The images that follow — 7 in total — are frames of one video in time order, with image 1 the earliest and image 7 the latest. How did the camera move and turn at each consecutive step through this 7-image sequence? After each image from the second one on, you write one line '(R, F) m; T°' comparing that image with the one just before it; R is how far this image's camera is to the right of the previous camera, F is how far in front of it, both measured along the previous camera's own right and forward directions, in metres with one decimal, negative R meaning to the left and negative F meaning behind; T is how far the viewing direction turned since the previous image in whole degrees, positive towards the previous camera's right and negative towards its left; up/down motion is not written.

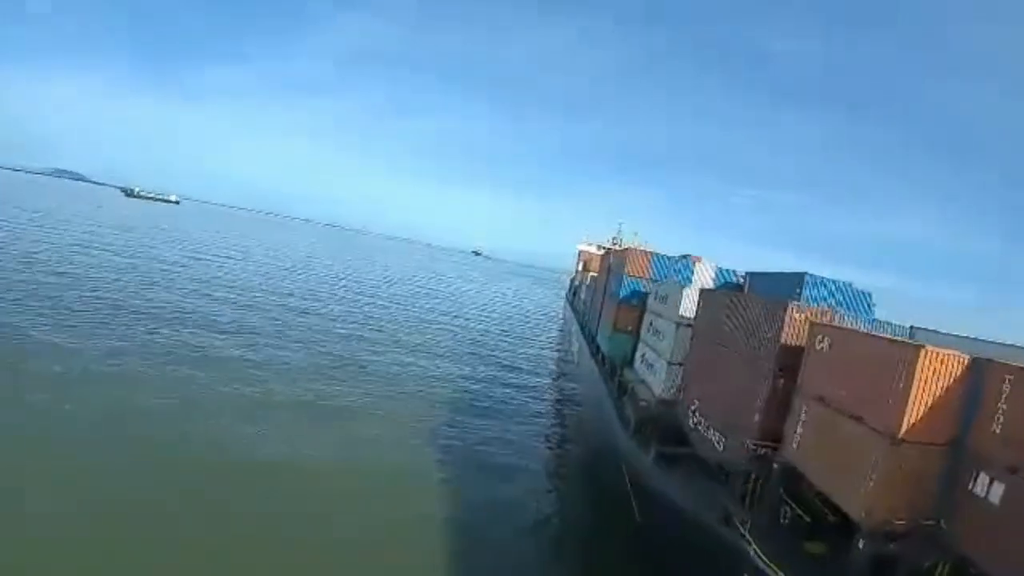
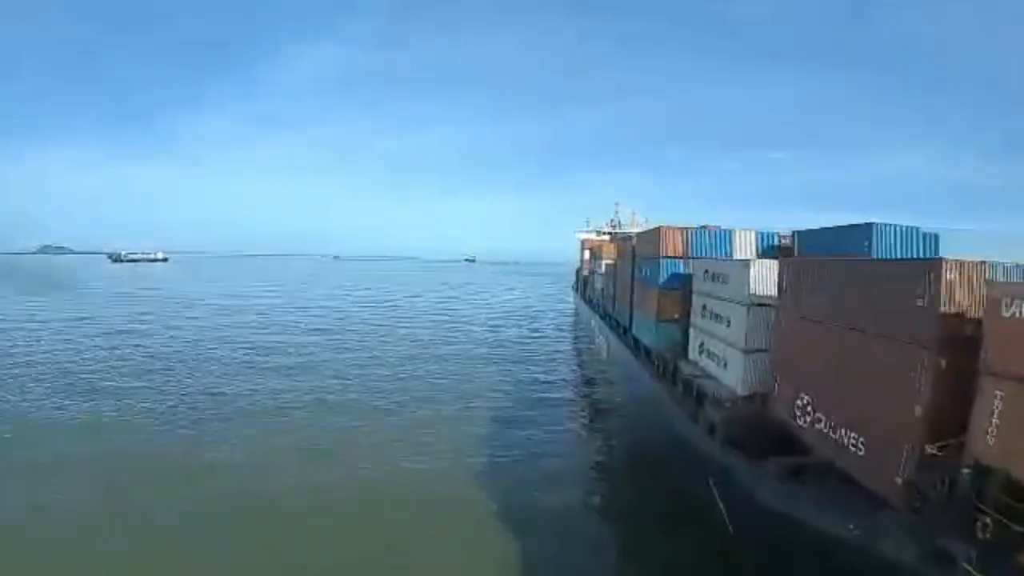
(-0.7, +1.8) m; 0°
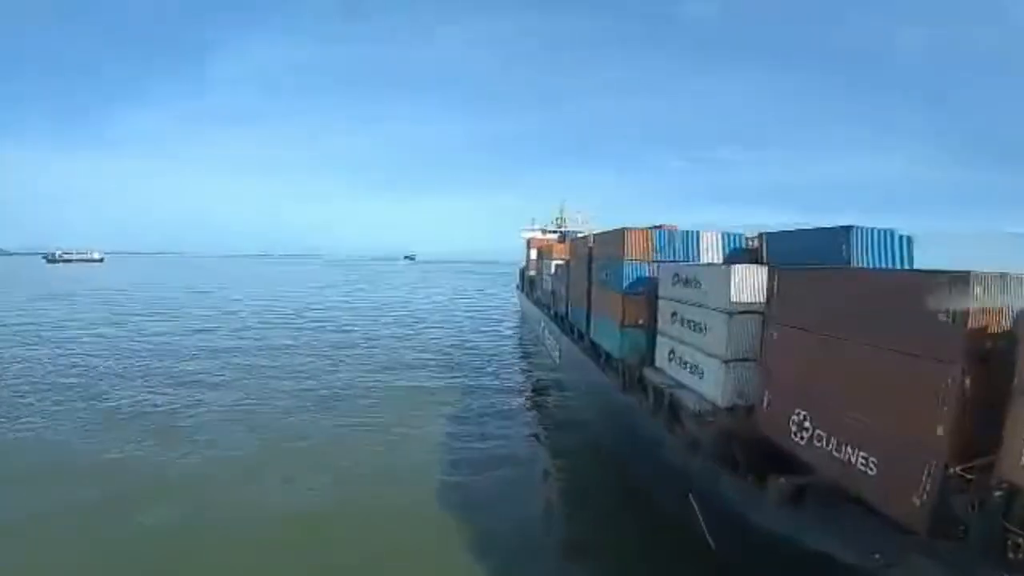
(-0.4, +0.9) m; +5°
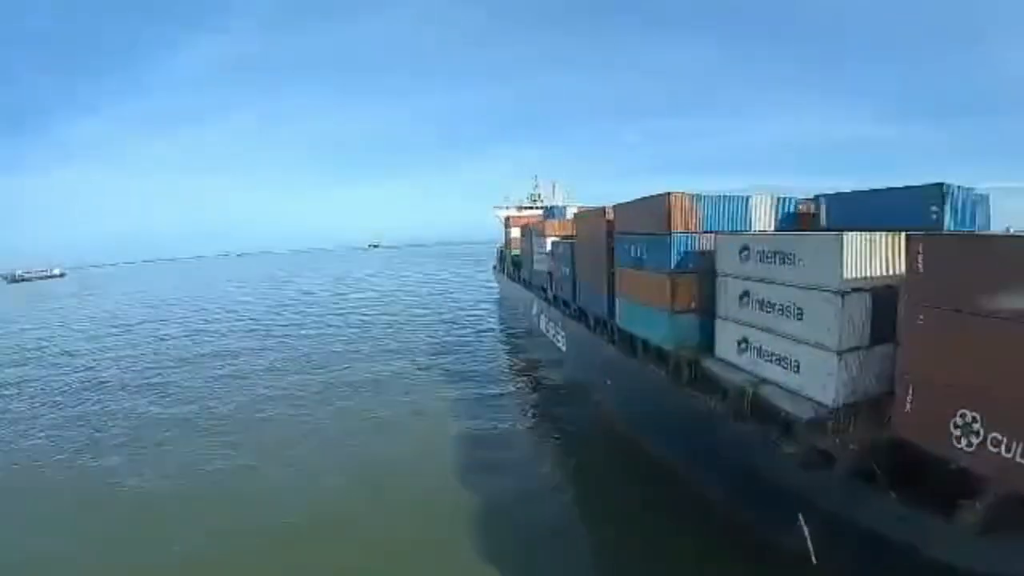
(-1.1, +2.4) m; +3°
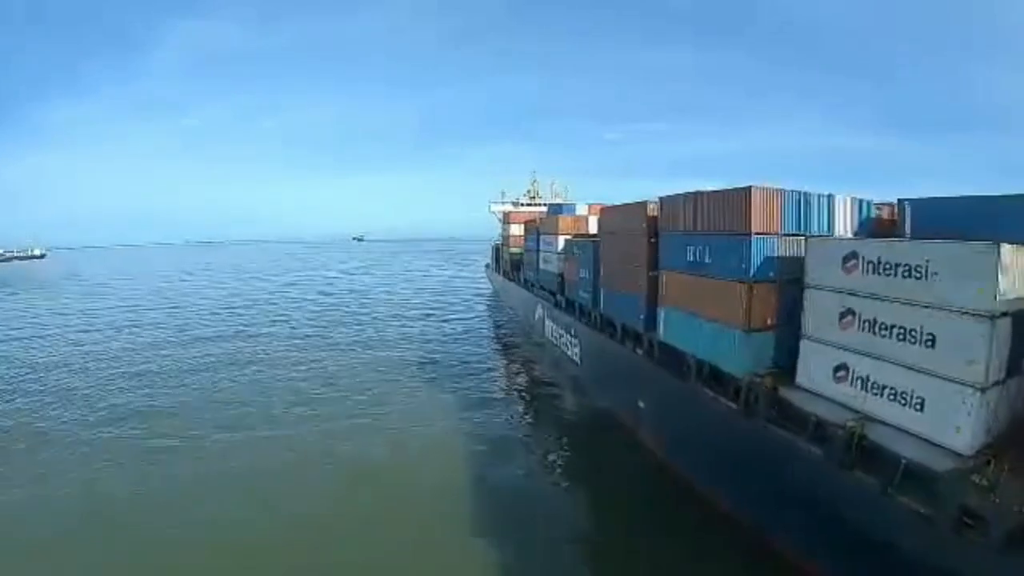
(-0.9, +2.2) m; +1°
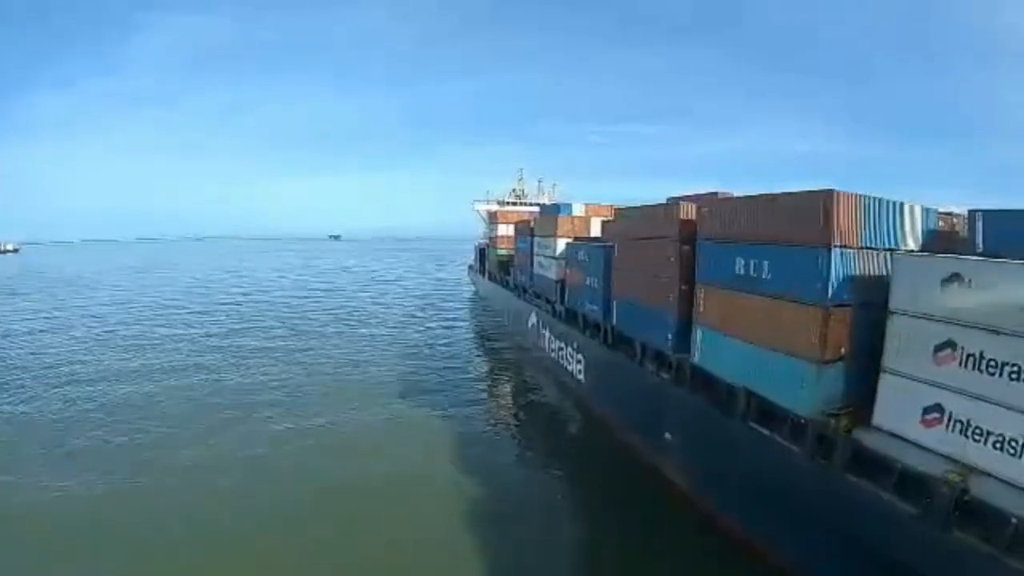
(-0.6, +2.1) m; +2°
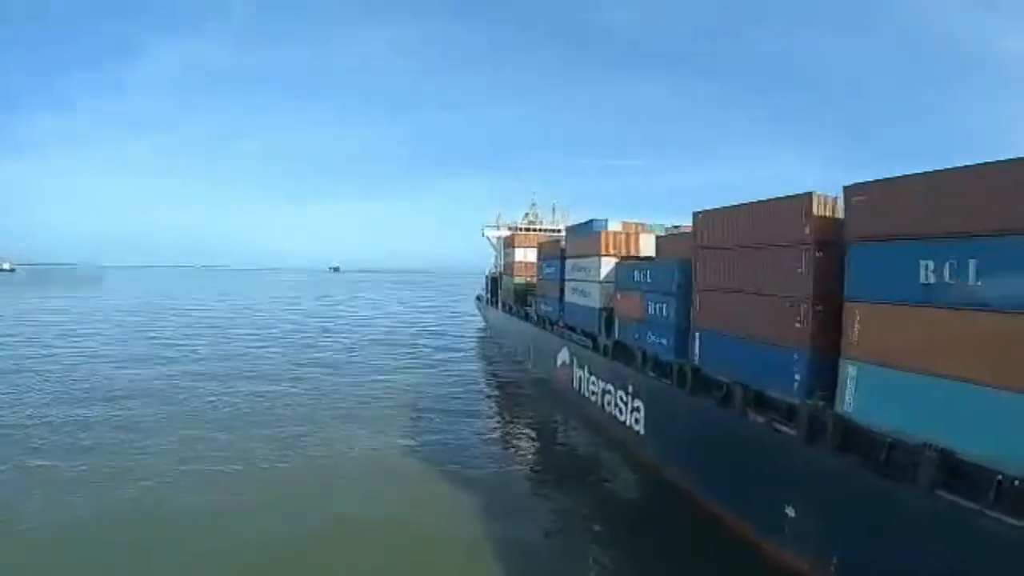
(-1.2, +2.8) m; 0°
